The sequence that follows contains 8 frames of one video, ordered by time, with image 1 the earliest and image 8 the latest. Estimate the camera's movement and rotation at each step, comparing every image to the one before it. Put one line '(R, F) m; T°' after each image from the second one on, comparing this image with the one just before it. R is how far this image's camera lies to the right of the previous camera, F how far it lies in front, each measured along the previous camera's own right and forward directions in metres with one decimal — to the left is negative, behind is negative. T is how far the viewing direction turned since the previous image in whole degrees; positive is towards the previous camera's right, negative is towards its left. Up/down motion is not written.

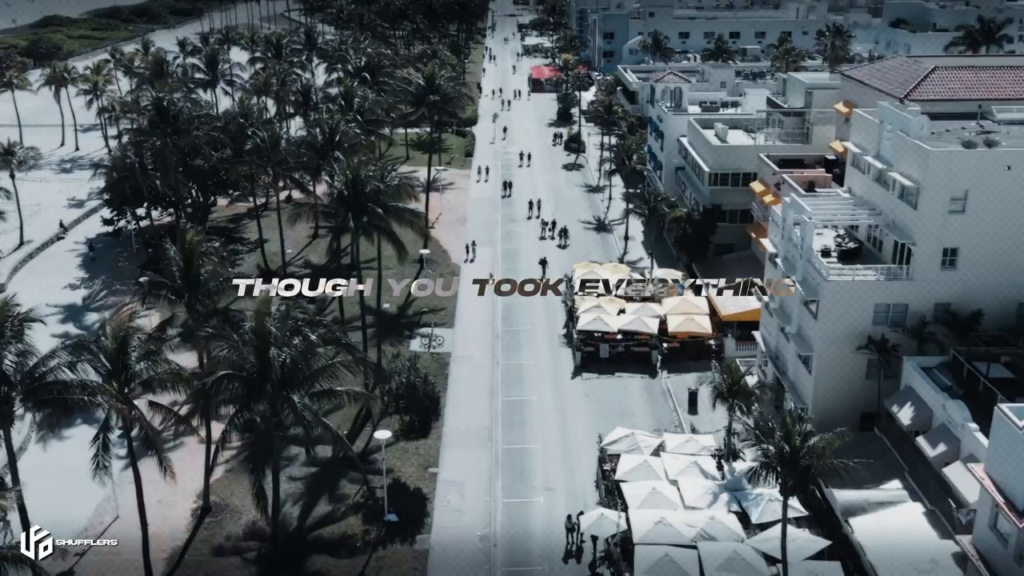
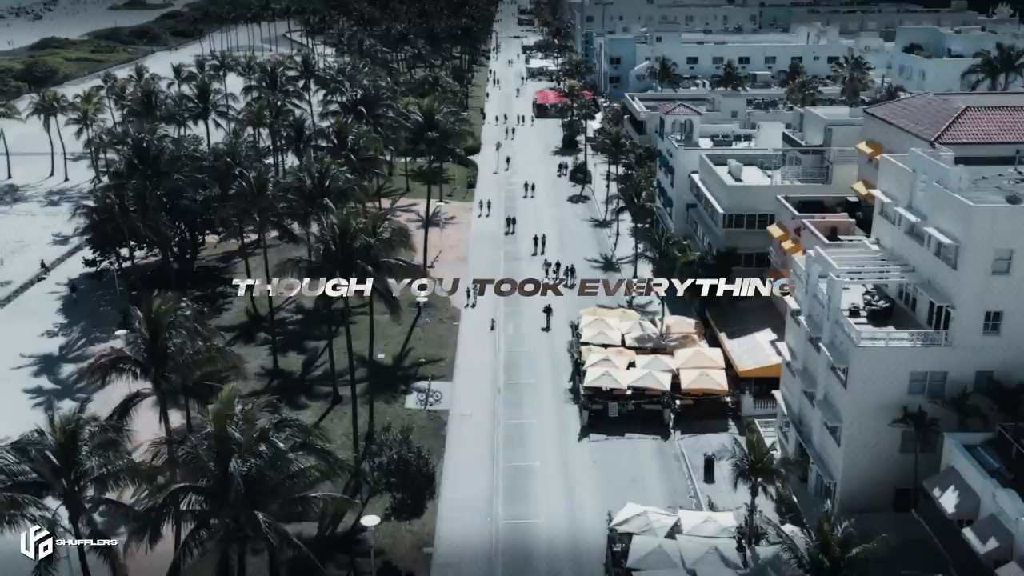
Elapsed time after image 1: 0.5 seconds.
(+0.1, +2.4) m; 0°
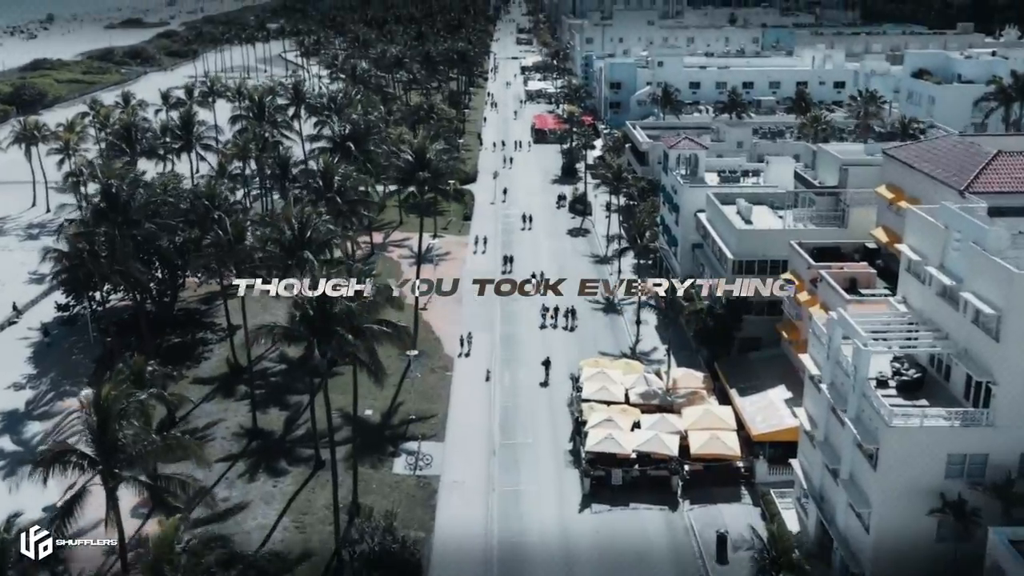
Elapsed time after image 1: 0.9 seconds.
(+0.1, +2.4) m; 0°
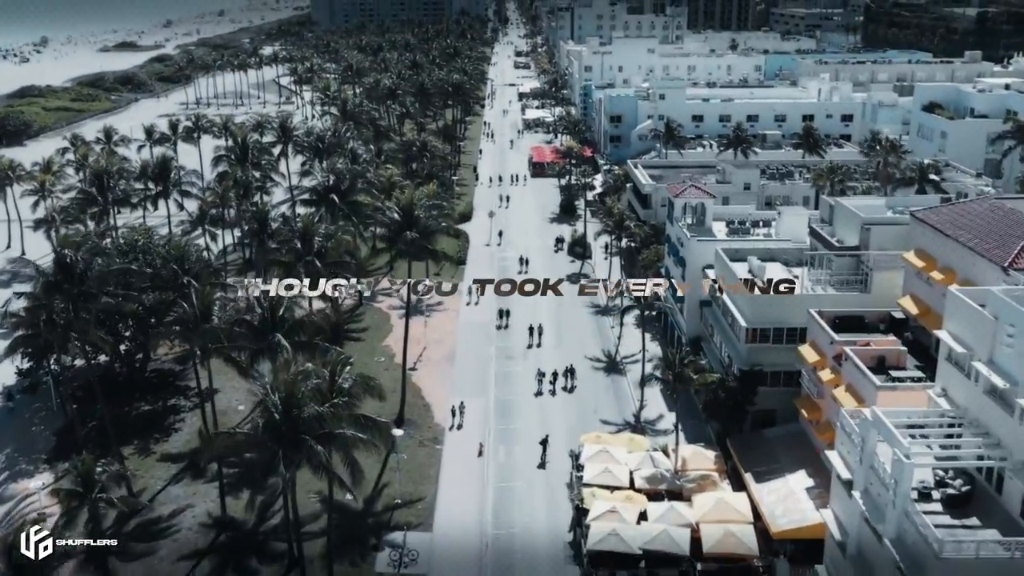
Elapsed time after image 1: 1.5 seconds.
(+0.1, +3.0) m; 0°
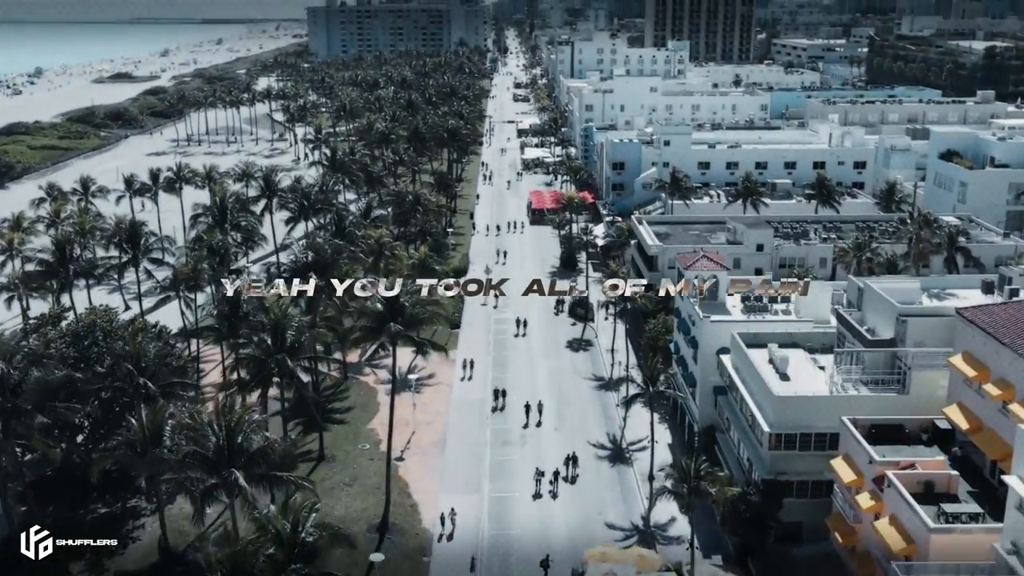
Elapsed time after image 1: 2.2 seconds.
(+0.1, +3.7) m; 0°
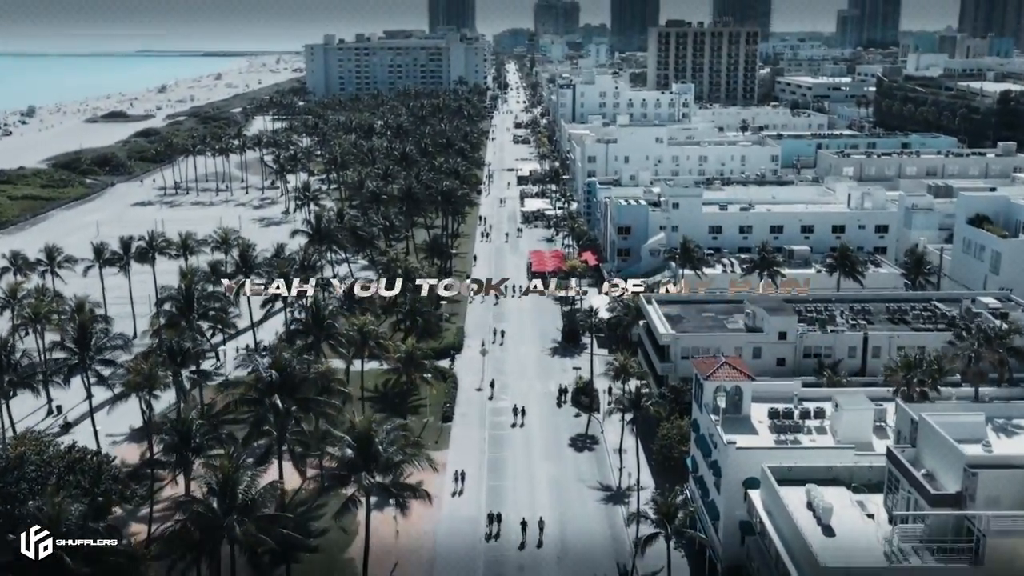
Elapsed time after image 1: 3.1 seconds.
(+0.1, +5.1) m; 0°
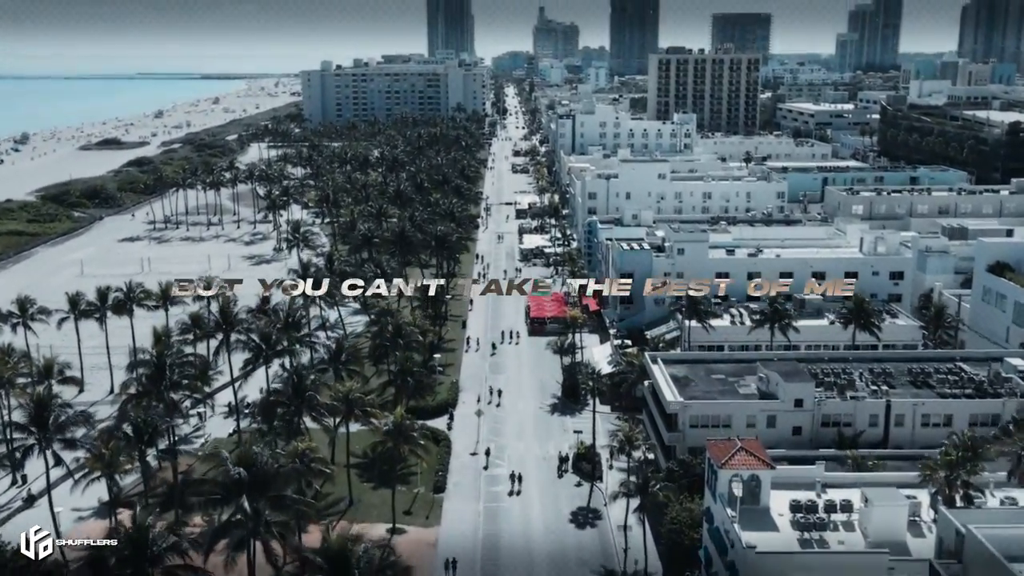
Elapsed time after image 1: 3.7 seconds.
(+0.1, +3.4) m; 0°
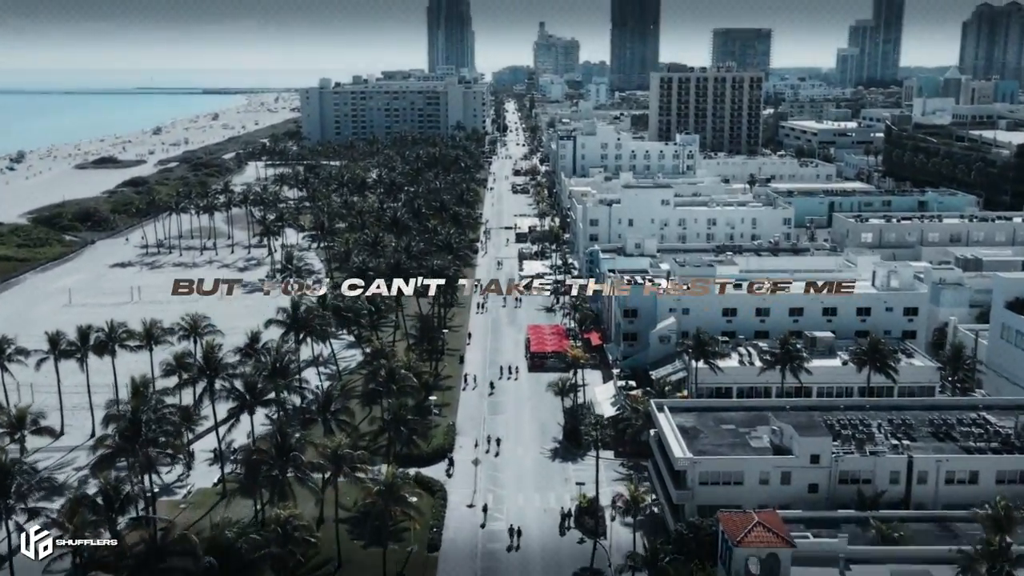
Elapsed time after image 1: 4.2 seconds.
(+0.1, +2.6) m; 0°
